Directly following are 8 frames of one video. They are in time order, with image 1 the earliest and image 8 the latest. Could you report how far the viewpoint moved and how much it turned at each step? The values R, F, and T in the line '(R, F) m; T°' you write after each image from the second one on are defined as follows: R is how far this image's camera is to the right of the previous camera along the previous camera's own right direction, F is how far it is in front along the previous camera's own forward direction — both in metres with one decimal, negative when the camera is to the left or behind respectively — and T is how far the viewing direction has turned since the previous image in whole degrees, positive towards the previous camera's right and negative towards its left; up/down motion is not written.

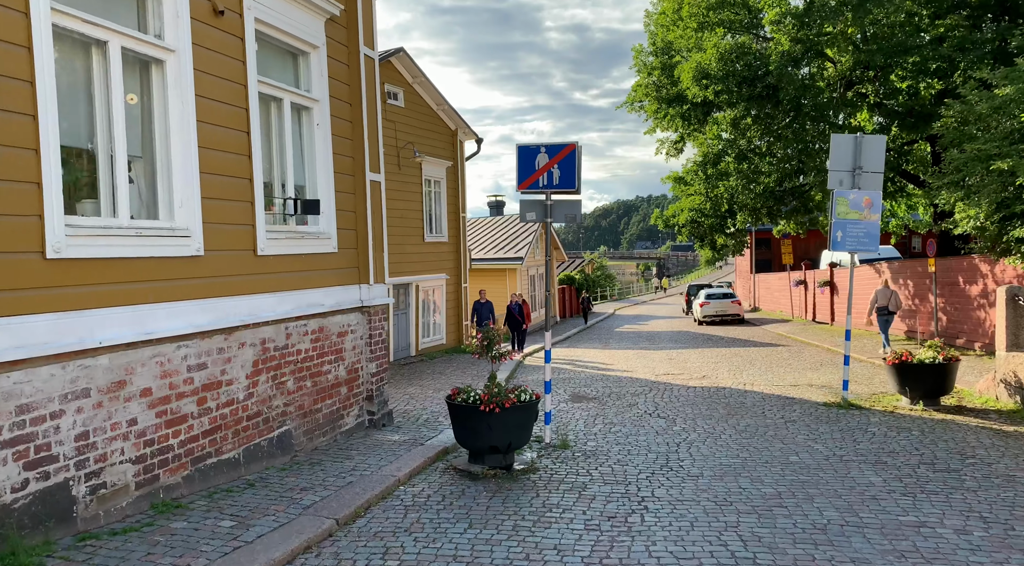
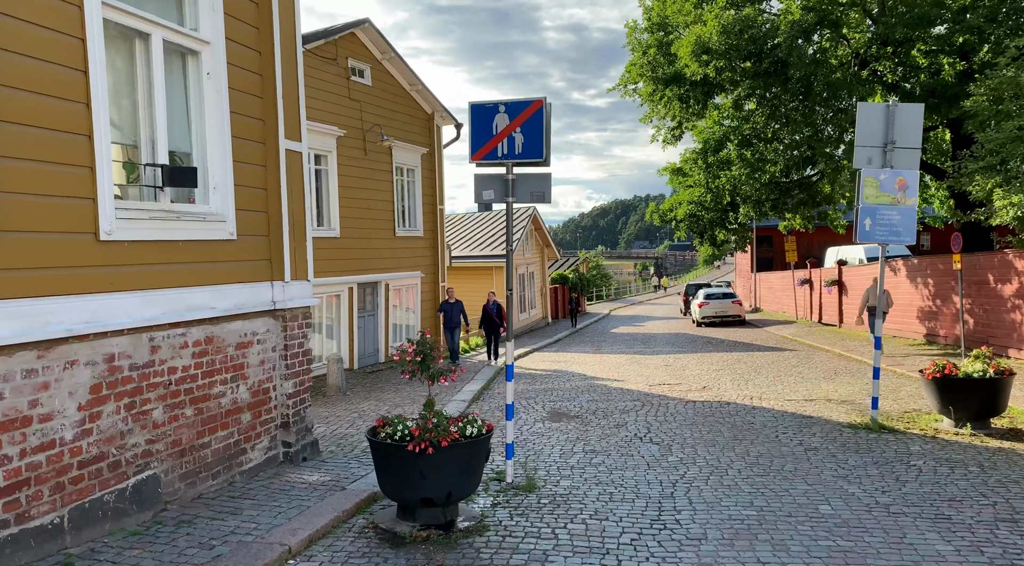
(+0.4, +1.7) m; 0°
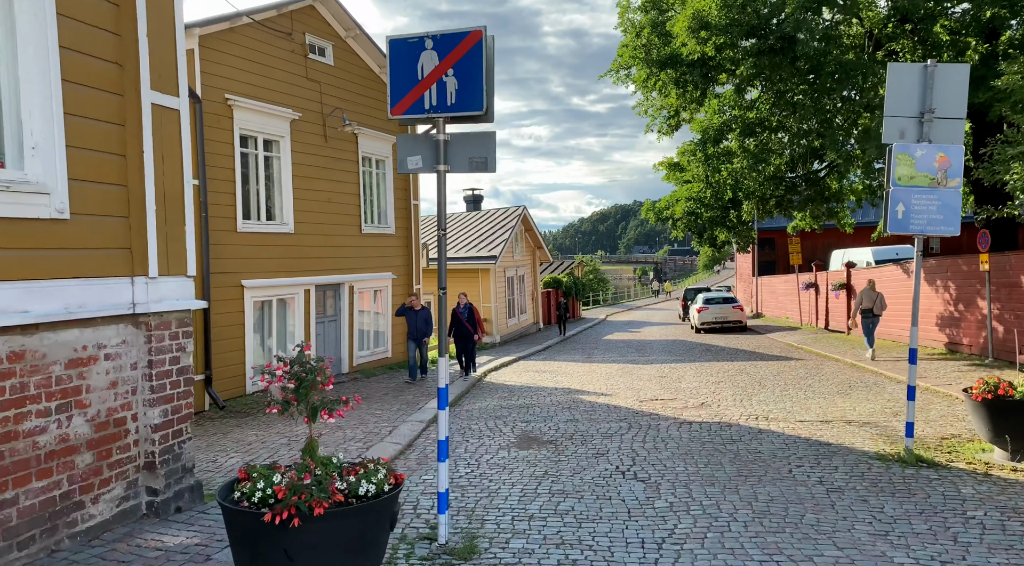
(+0.4, +1.6) m; 0°
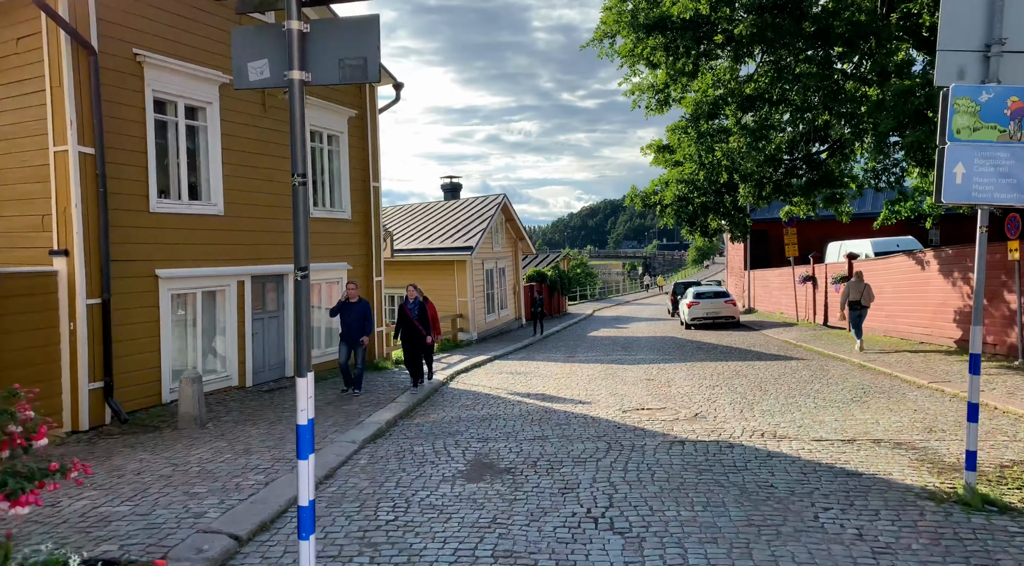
(+0.4, +1.7) m; +1°
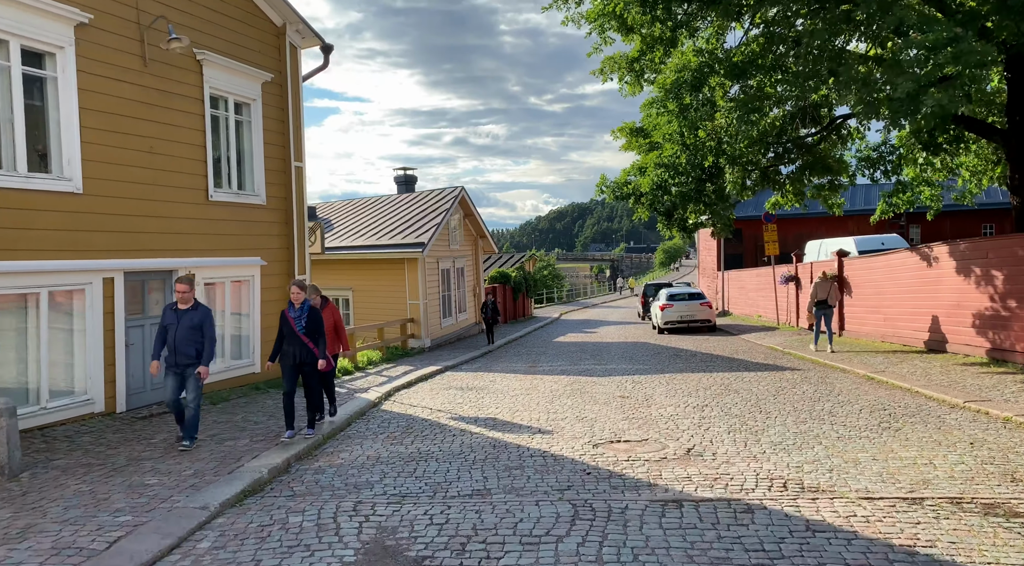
(+0.3, +2.3) m; +2°
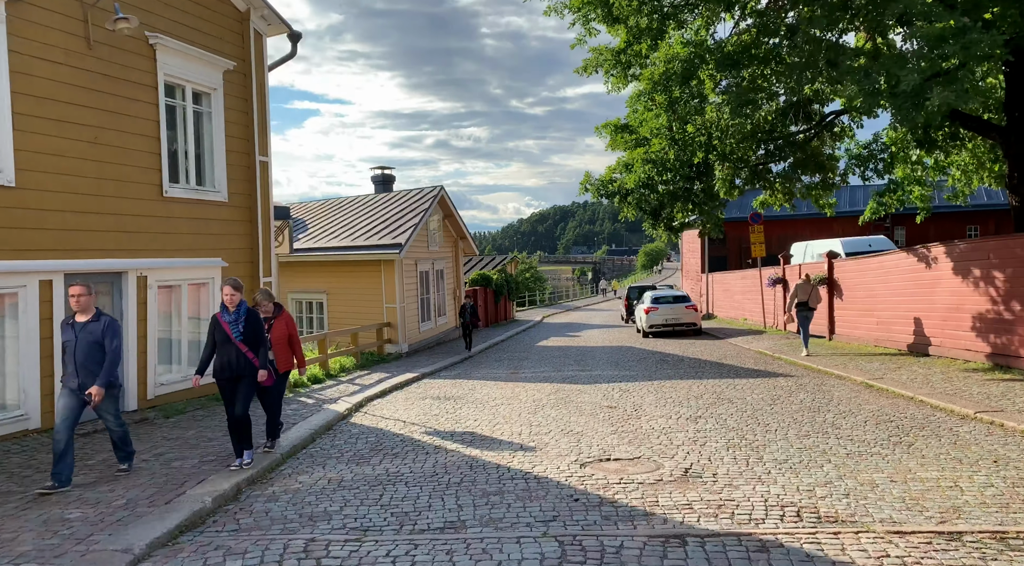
(0.0, +0.7) m; +1°
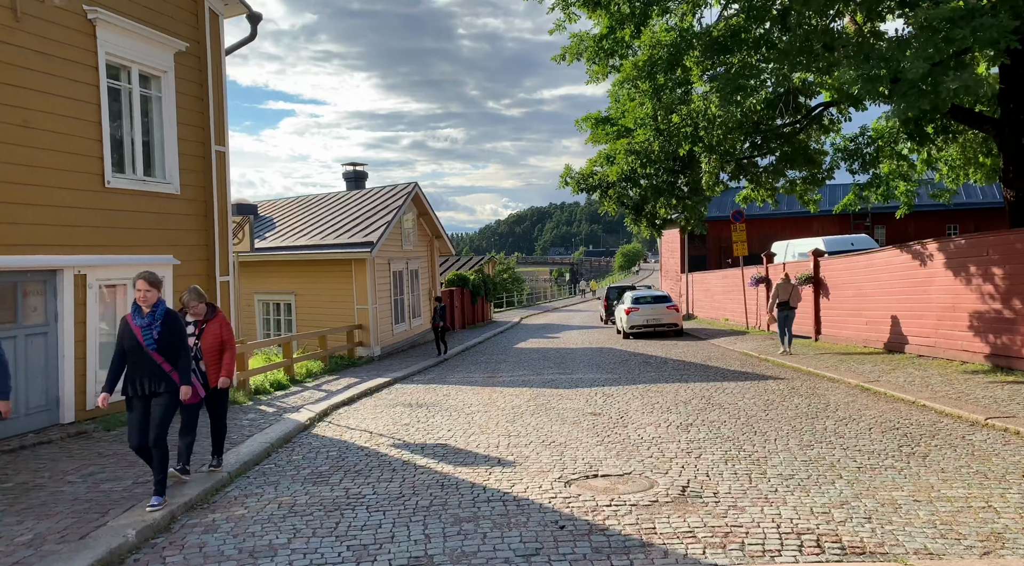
(0.0, +0.7) m; +2°
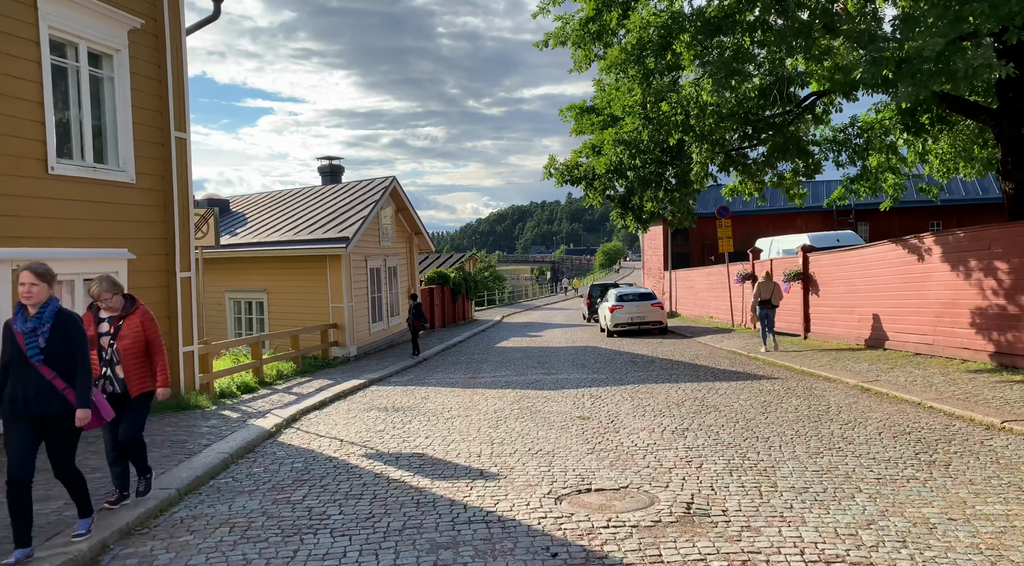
(0.0, +0.7) m; +1°
